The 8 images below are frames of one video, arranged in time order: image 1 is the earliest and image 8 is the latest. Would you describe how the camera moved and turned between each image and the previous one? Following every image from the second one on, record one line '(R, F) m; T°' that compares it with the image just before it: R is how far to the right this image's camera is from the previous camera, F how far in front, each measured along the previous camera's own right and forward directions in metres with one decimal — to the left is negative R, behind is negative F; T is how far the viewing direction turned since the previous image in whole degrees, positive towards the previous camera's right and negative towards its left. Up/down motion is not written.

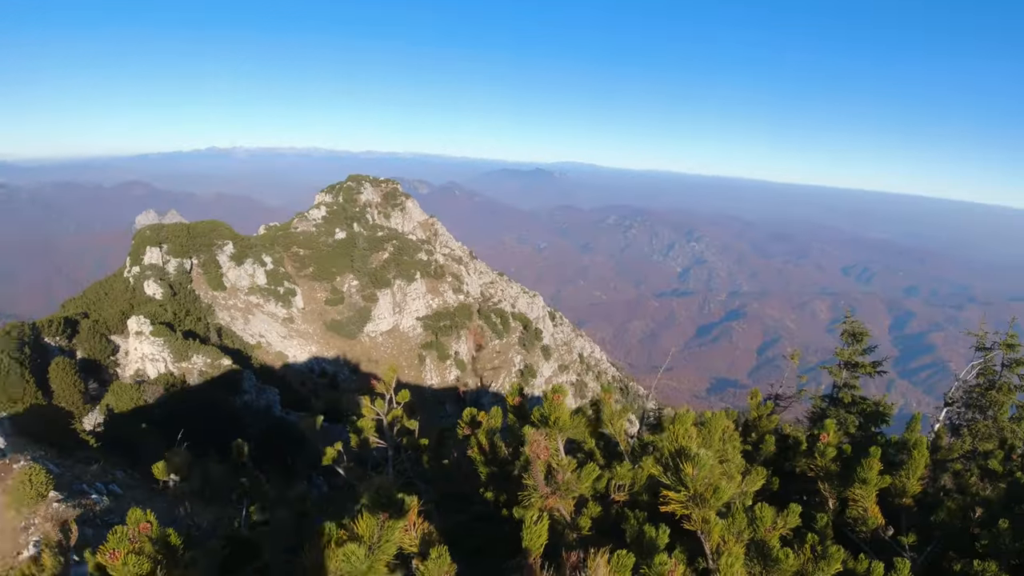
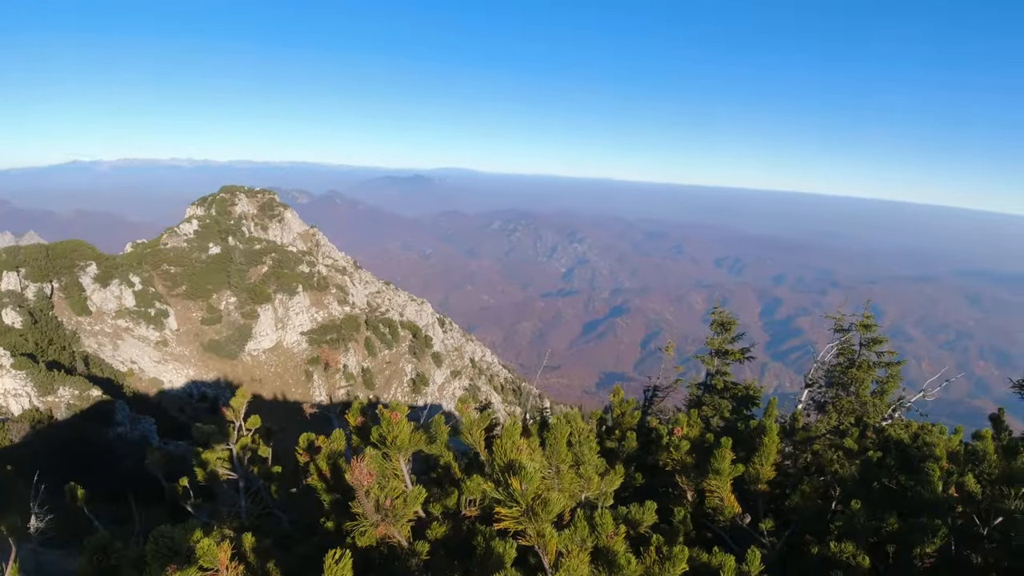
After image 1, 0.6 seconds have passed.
(+1.2, +1.3) m; +8°
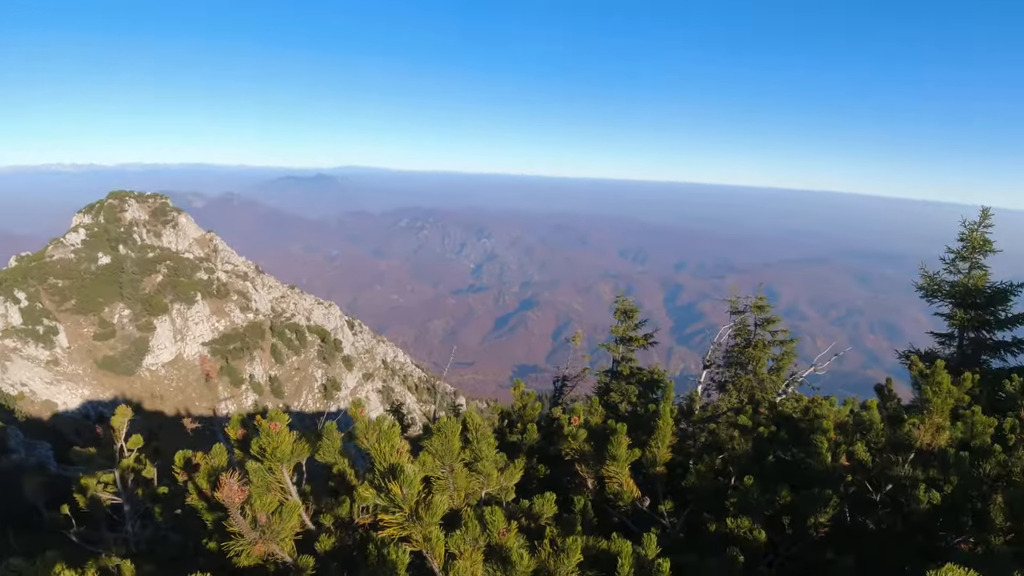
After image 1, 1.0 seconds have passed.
(+0.5, +0.4) m; +7°
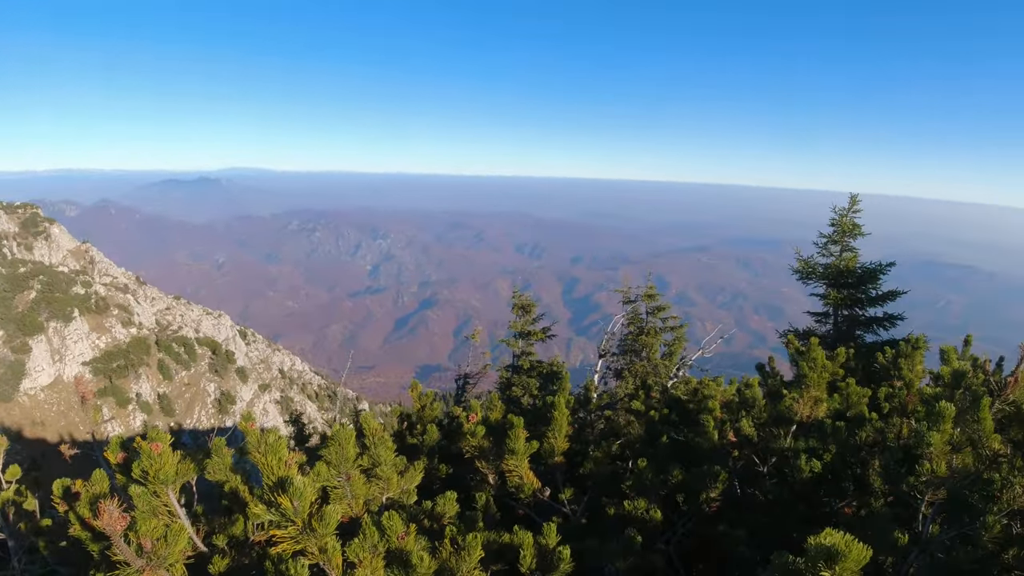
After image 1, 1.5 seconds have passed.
(+0.2, 0.0) m; +8°
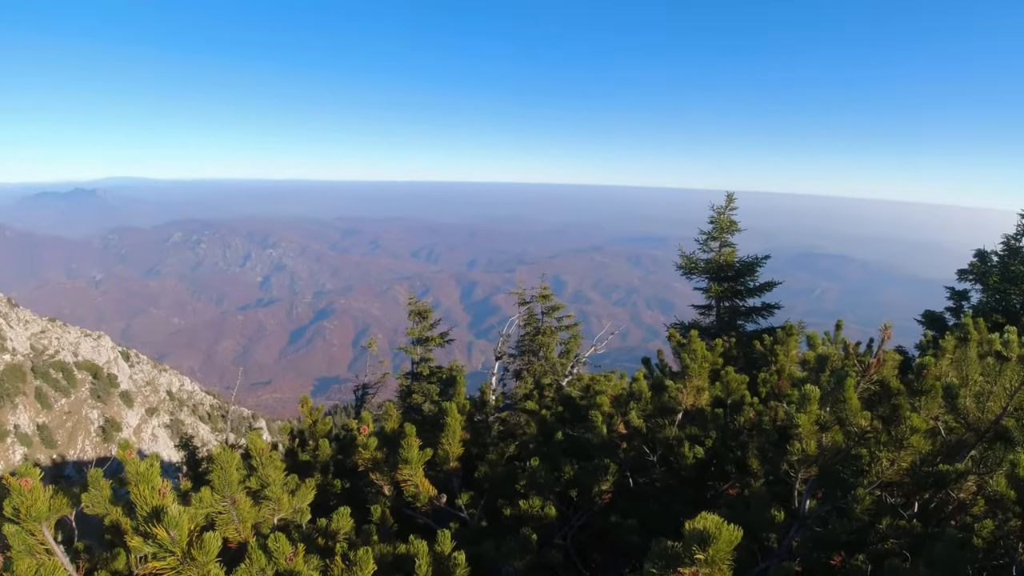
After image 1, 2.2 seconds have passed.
(+0.2, 0.0) m; +8°
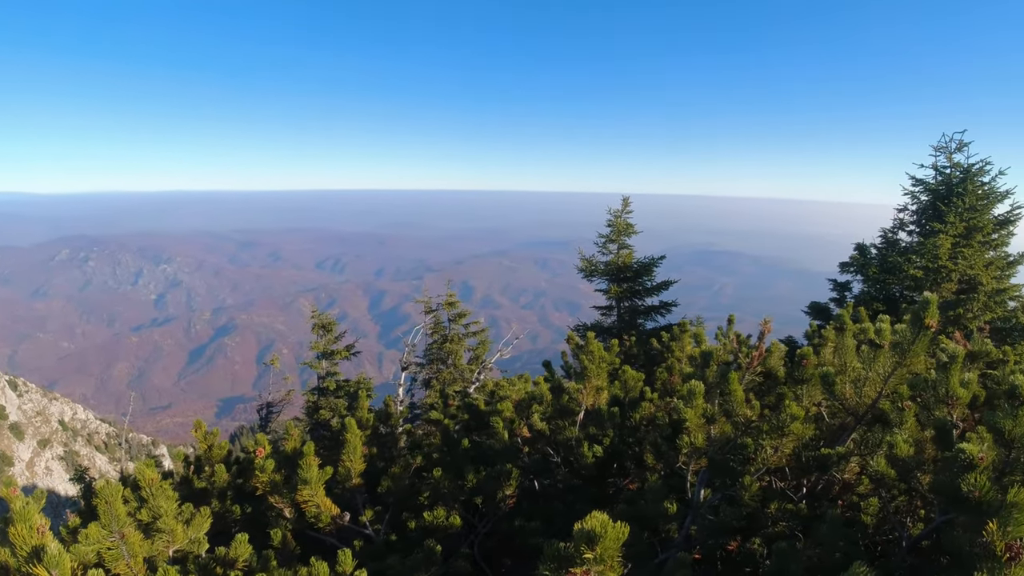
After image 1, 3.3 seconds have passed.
(+0.3, -0.1) m; +7°
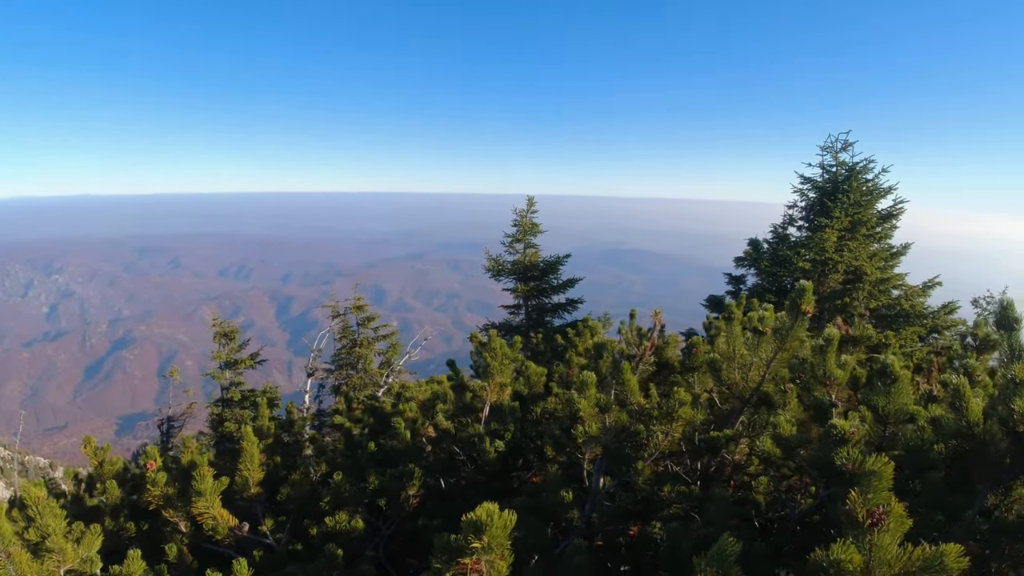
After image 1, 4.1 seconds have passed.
(+0.3, -0.1) m; +7°
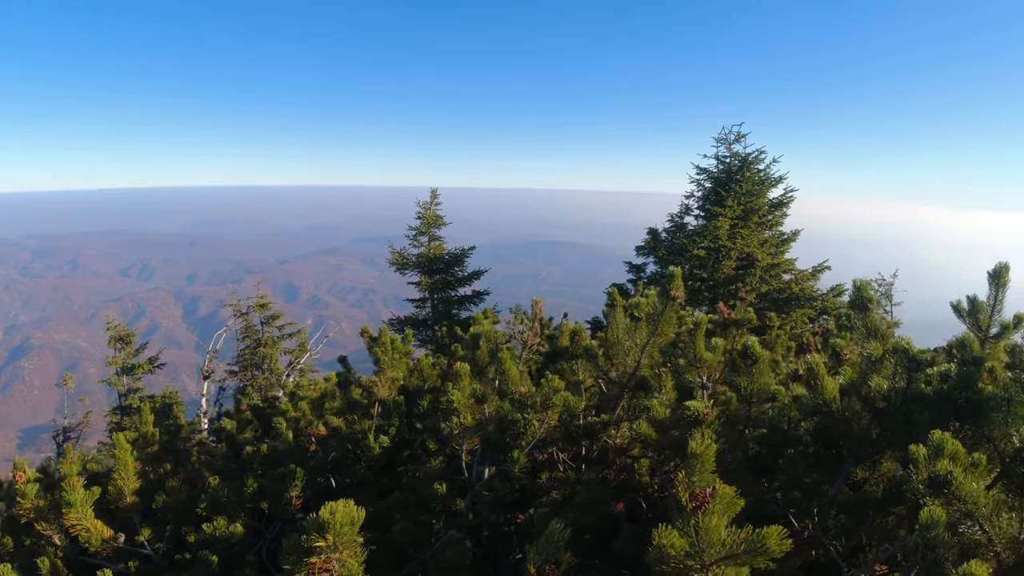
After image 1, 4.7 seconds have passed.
(+0.8, -0.1) m; +6°
